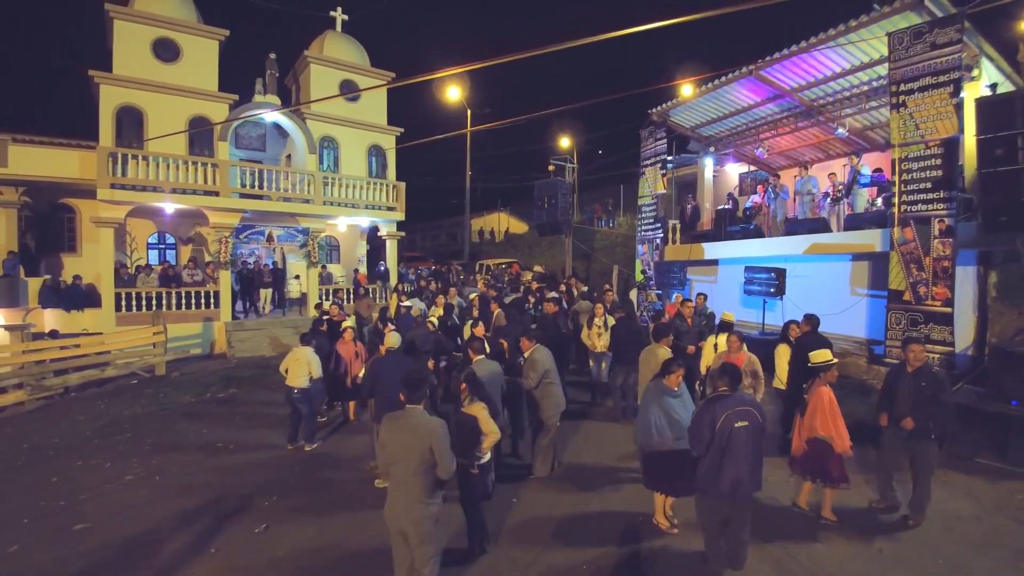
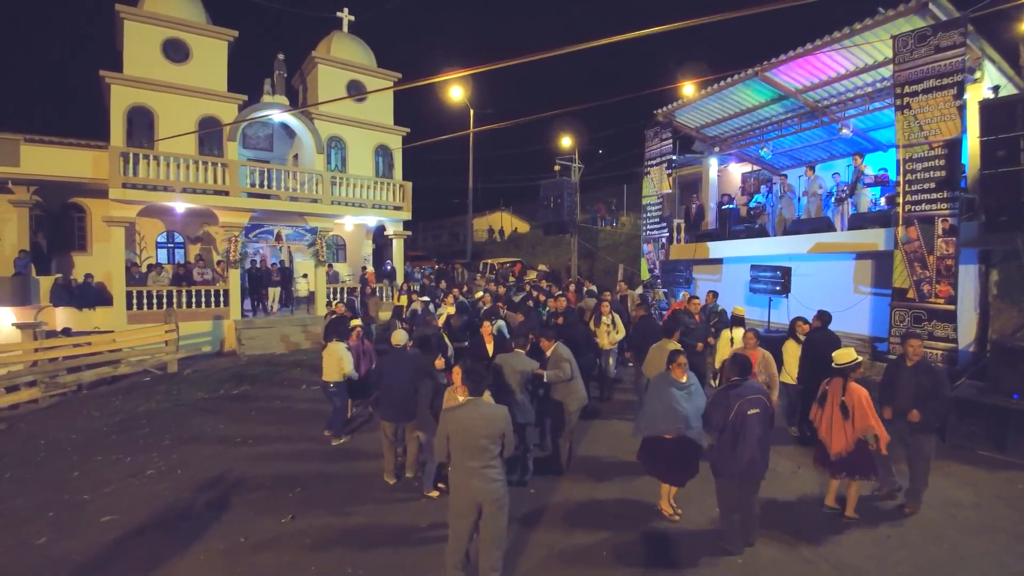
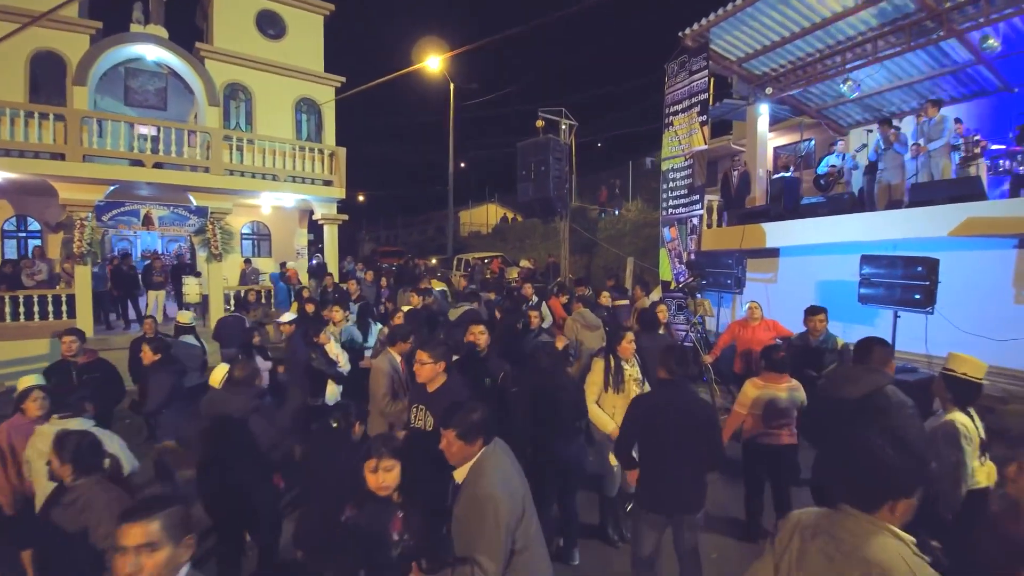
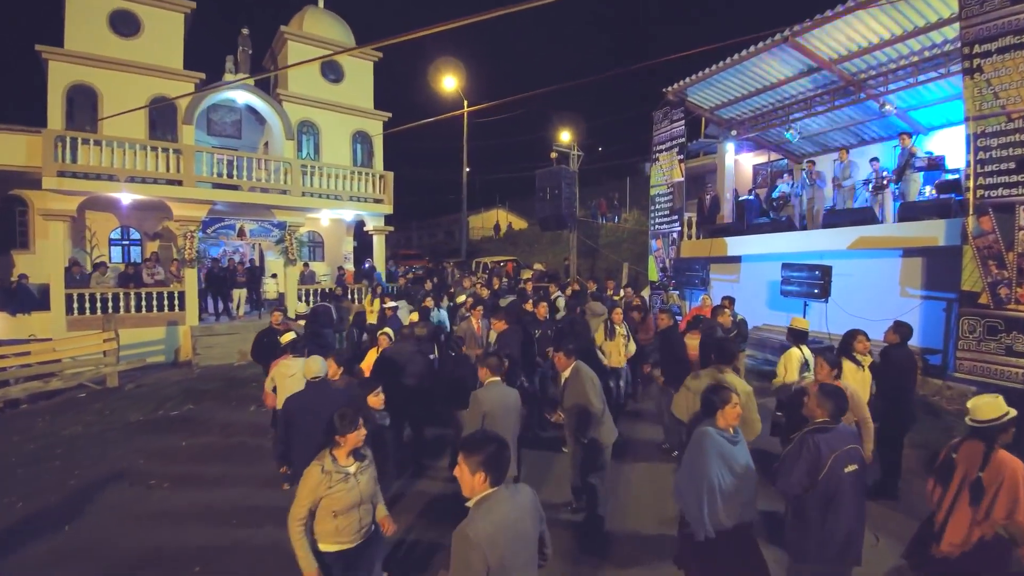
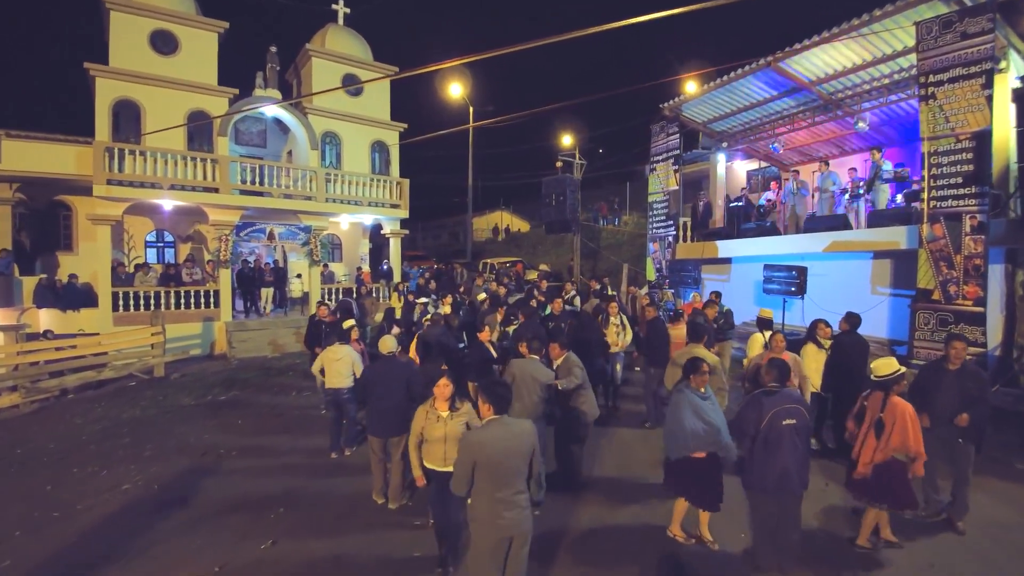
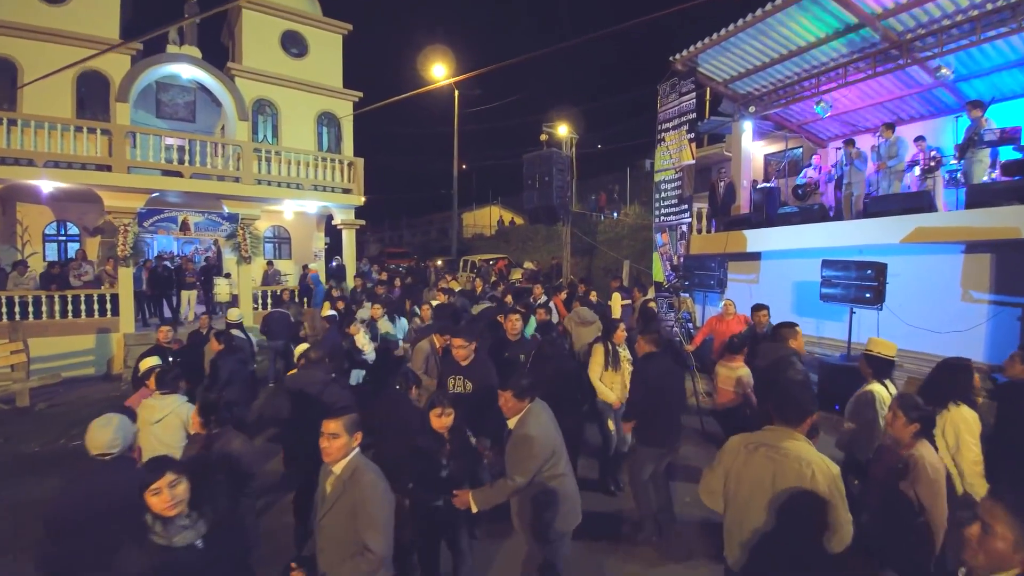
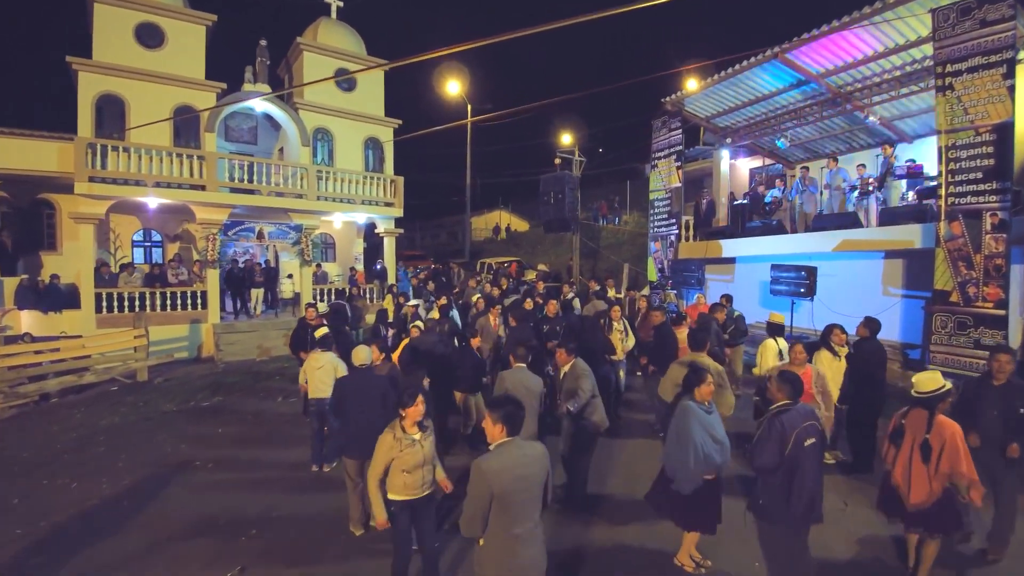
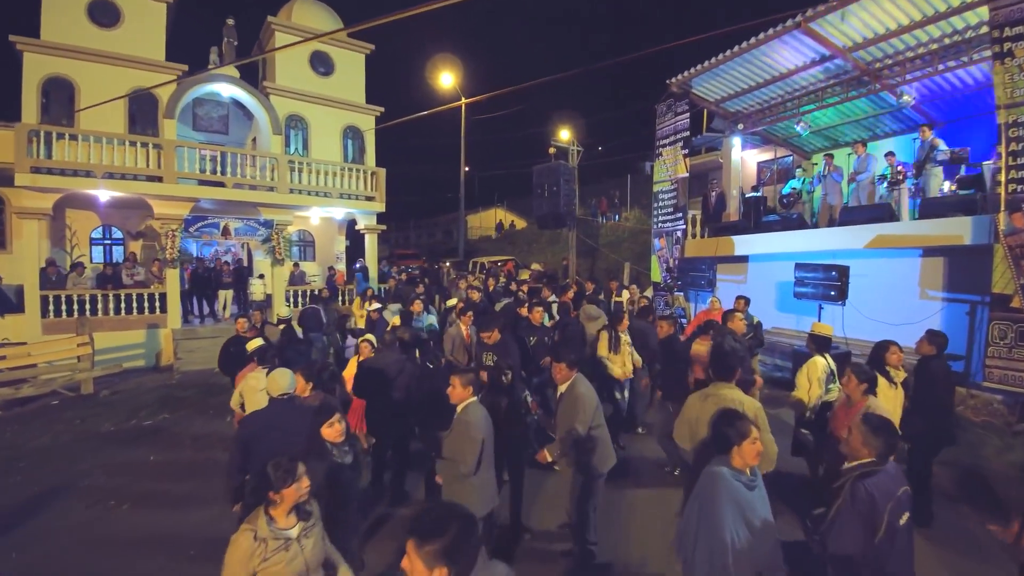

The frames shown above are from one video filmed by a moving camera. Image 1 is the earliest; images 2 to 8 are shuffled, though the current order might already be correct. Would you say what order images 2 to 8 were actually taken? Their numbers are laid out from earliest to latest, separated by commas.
2, 5, 7, 4, 8, 6, 3
